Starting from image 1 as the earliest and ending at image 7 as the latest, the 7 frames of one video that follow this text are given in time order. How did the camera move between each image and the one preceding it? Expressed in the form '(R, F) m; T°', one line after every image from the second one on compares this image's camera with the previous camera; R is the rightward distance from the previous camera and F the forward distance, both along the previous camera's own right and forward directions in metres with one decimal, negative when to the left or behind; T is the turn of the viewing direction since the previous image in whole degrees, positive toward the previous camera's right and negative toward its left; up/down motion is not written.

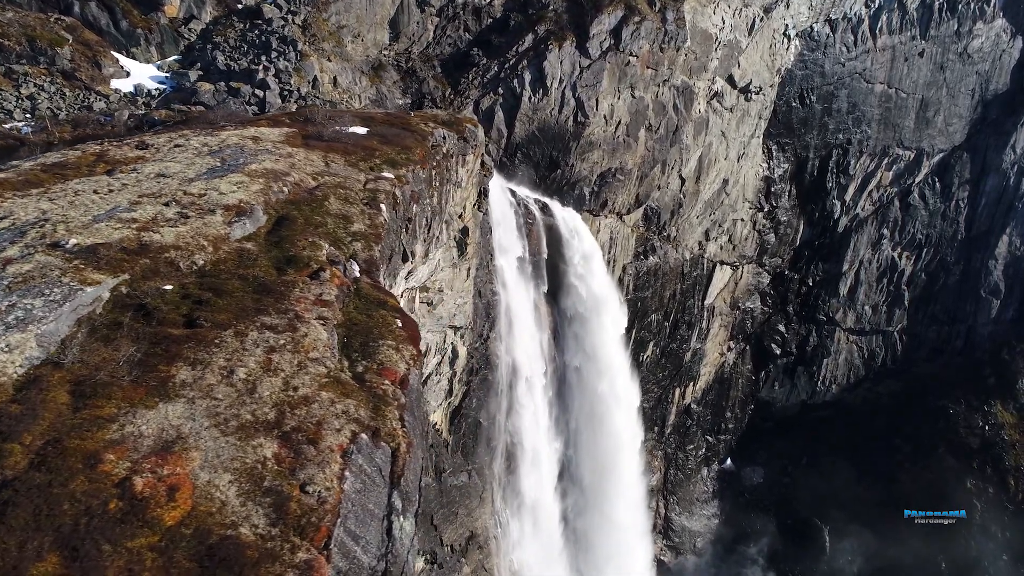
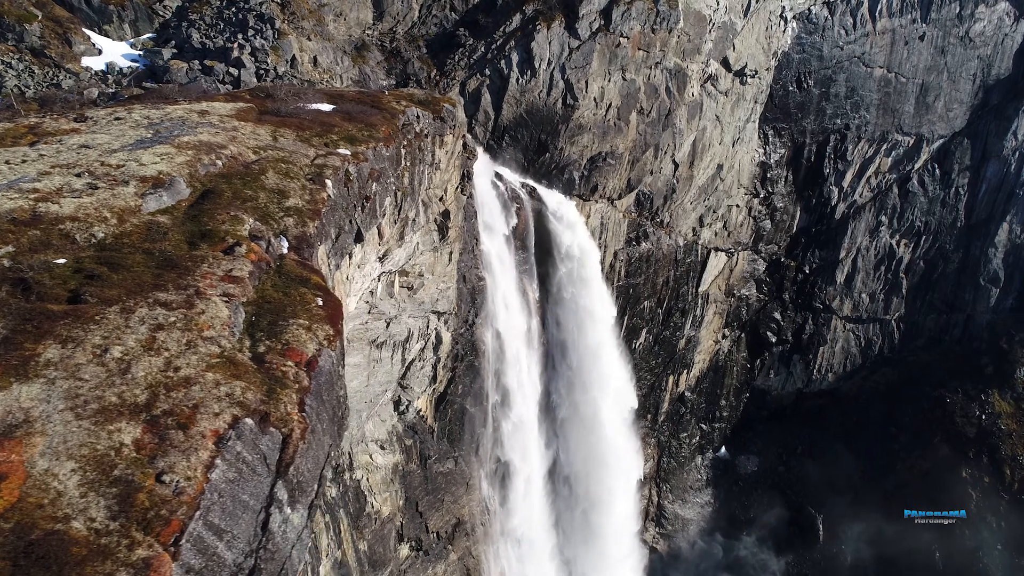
(+0.6, +0.3) m; 0°
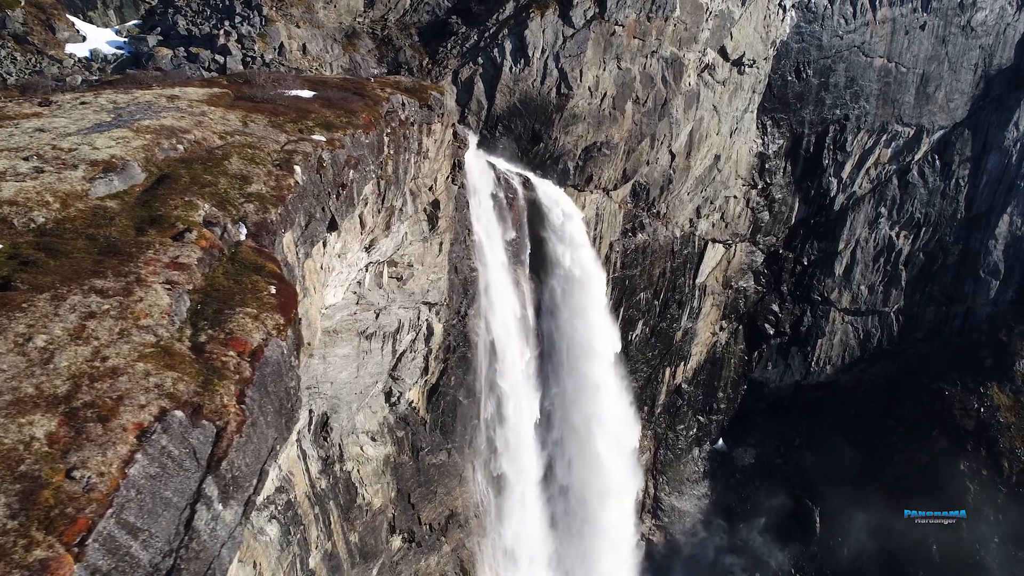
(+0.3, +0.2) m; 0°
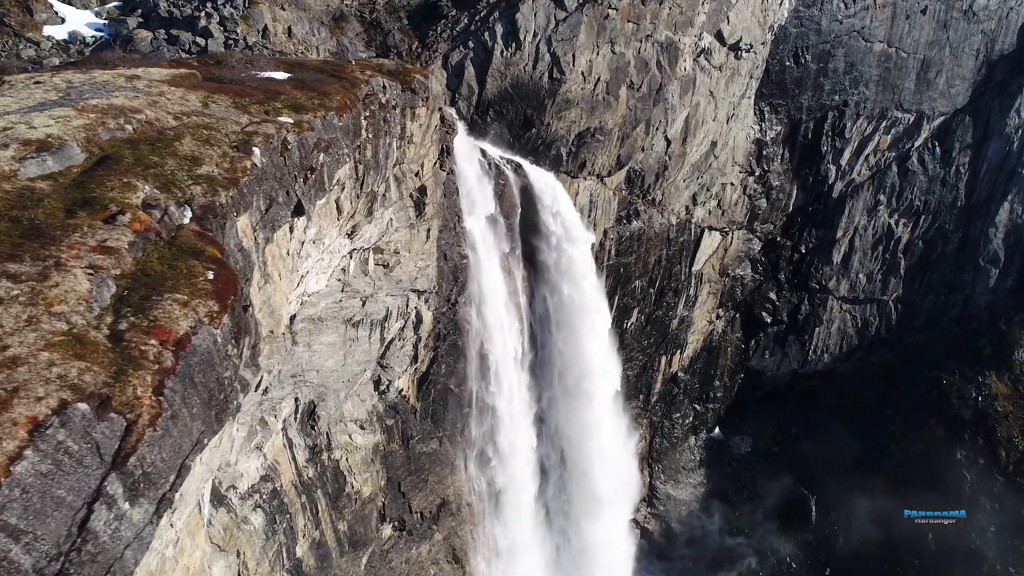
(+0.4, +0.2) m; 0°
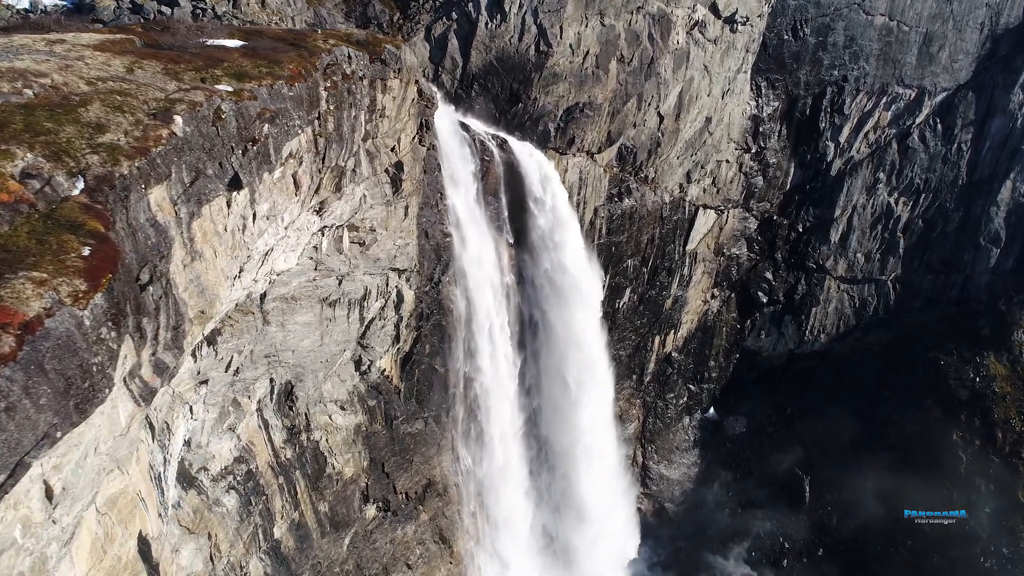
(+0.7, +0.4) m; 0°
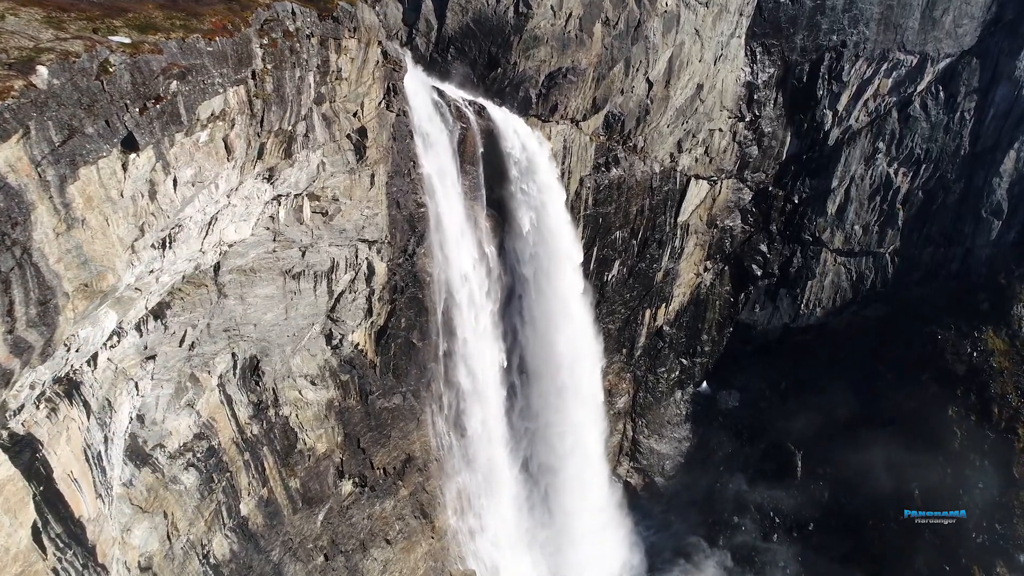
(+1.0, +0.6) m; 0°
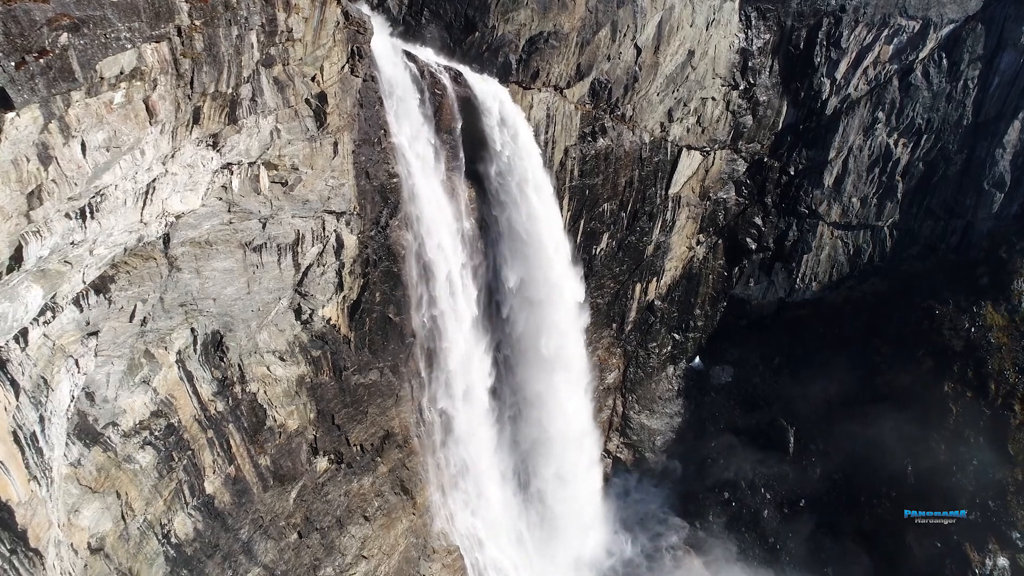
(+0.9, +0.6) m; 0°
